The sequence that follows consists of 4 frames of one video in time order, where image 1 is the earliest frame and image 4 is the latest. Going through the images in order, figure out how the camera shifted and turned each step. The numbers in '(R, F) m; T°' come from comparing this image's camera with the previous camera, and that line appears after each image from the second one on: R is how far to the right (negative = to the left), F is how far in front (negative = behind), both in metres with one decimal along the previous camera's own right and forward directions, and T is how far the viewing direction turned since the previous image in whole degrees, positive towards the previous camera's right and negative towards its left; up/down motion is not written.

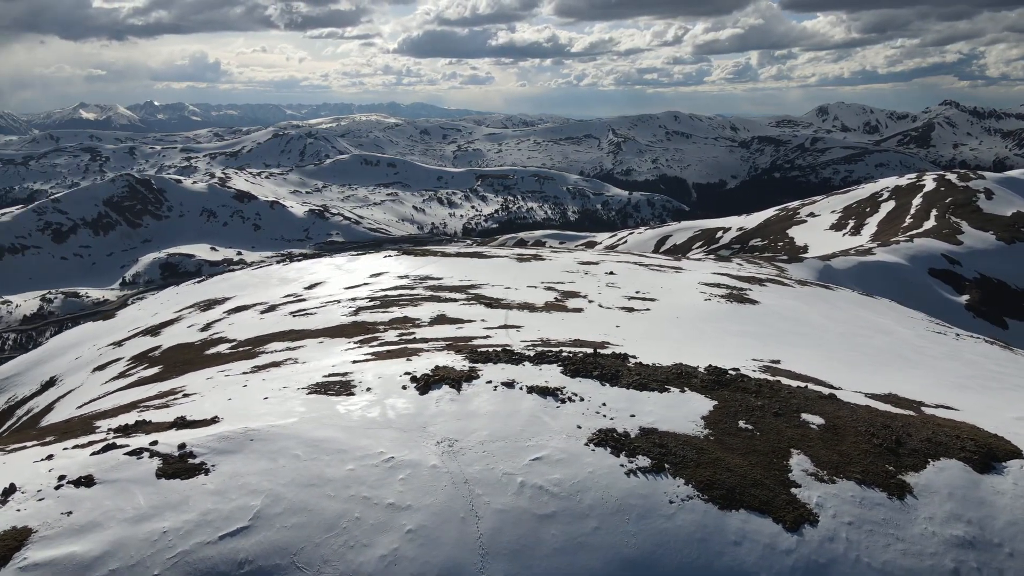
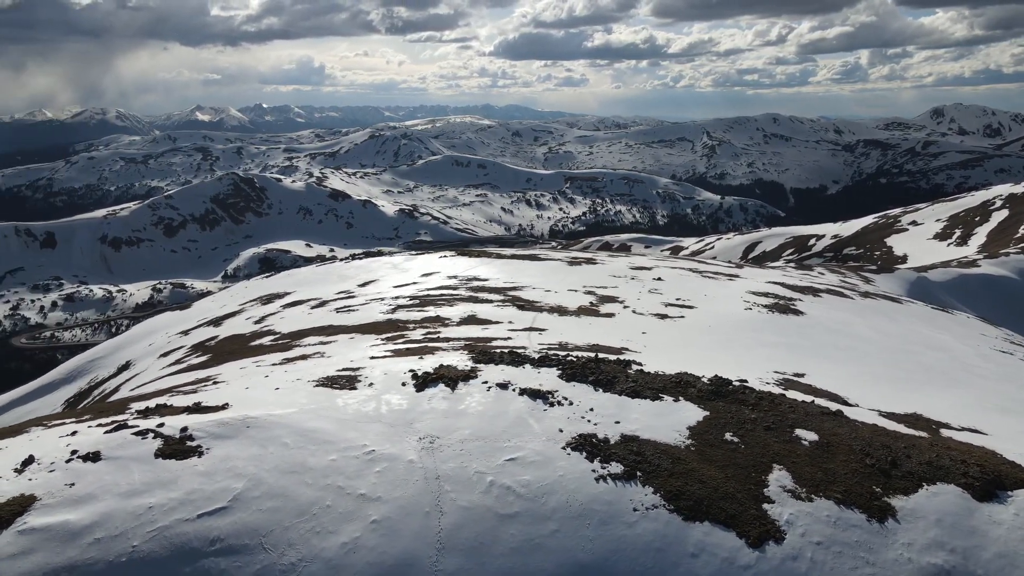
(+3.8, -0.3) m; -7°
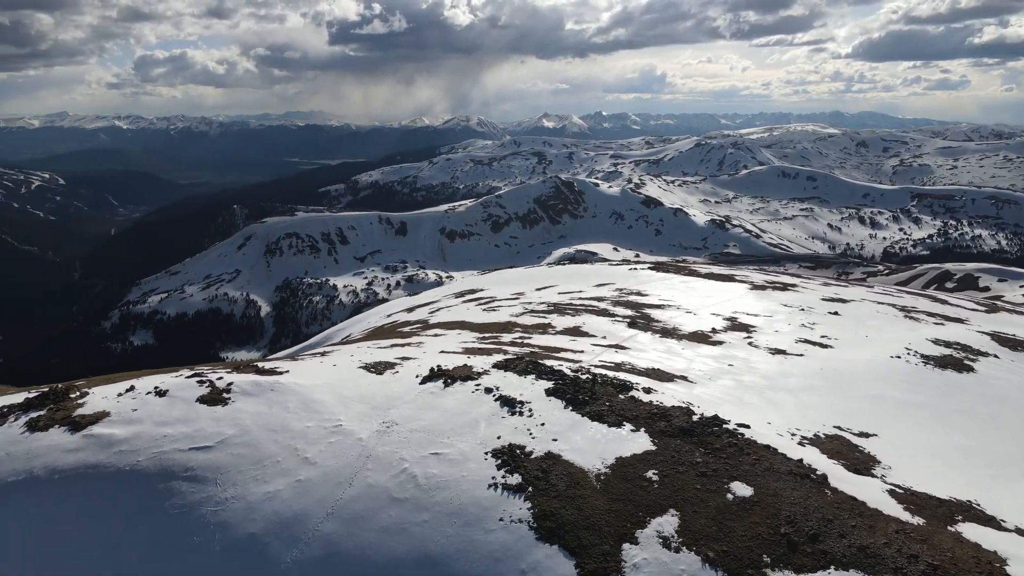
(+13.8, +0.9) m; -24°
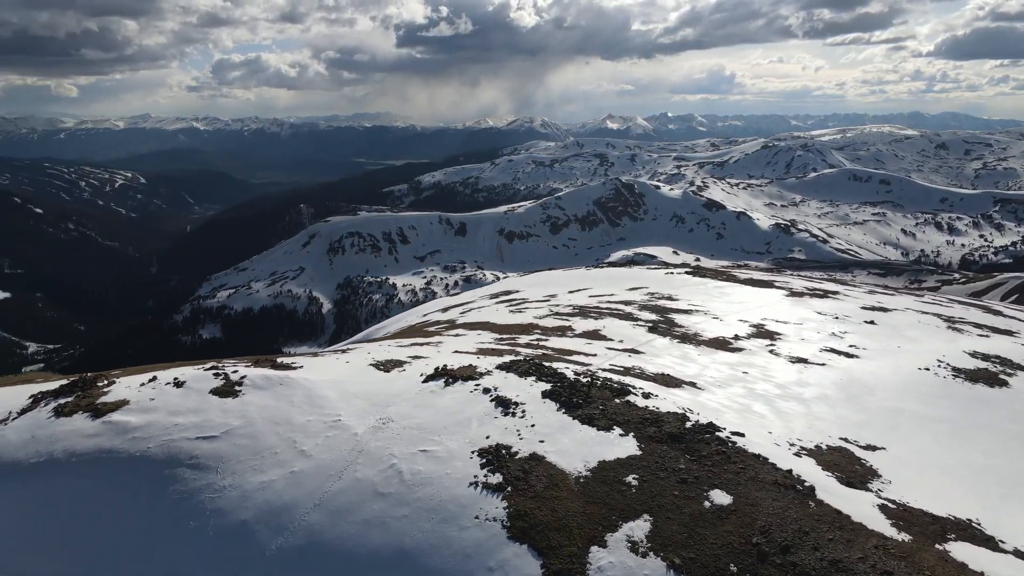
(+2.8, -0.3) m; -5°
